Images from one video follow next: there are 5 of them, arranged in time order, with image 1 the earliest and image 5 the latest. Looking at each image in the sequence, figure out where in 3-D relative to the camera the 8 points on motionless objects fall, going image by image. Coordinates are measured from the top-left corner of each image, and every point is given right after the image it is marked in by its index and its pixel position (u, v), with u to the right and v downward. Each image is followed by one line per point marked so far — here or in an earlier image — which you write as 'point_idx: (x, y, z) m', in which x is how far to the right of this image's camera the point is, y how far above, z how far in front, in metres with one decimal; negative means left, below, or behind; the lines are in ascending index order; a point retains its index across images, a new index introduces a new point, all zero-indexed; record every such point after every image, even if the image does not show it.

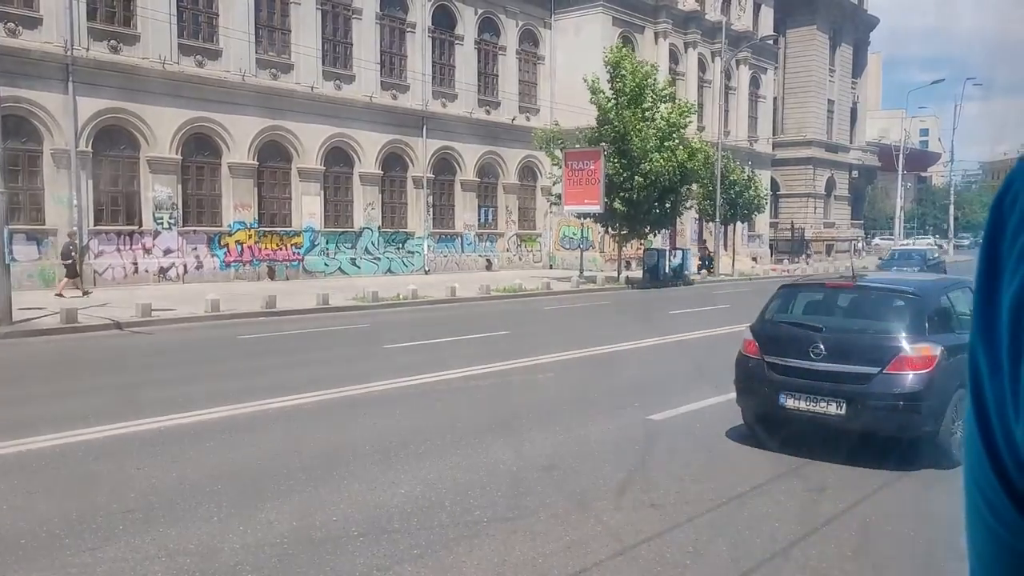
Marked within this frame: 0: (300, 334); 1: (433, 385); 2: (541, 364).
0: (-3.7, -0.8, +15.8) m
1: (-0.9, -1.2, +10.8) m
2: (+0.4, -1.1, +13.1) m
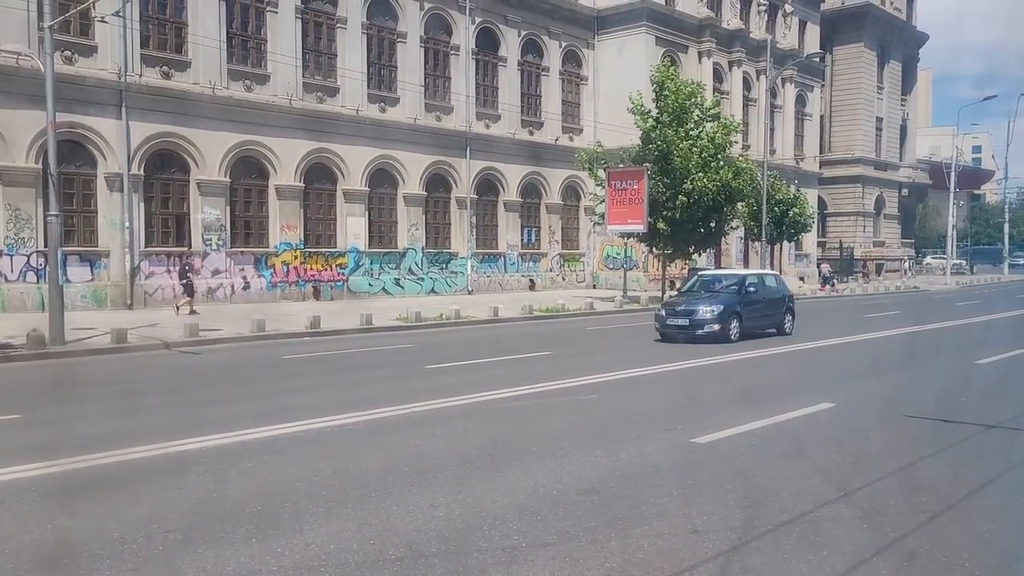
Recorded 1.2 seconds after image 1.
0: (-3.0, -1.2, +15.9) m
1: (-0.4, -1.4, +10.8) m
2: (+1.0, -1.4, +13.0) m
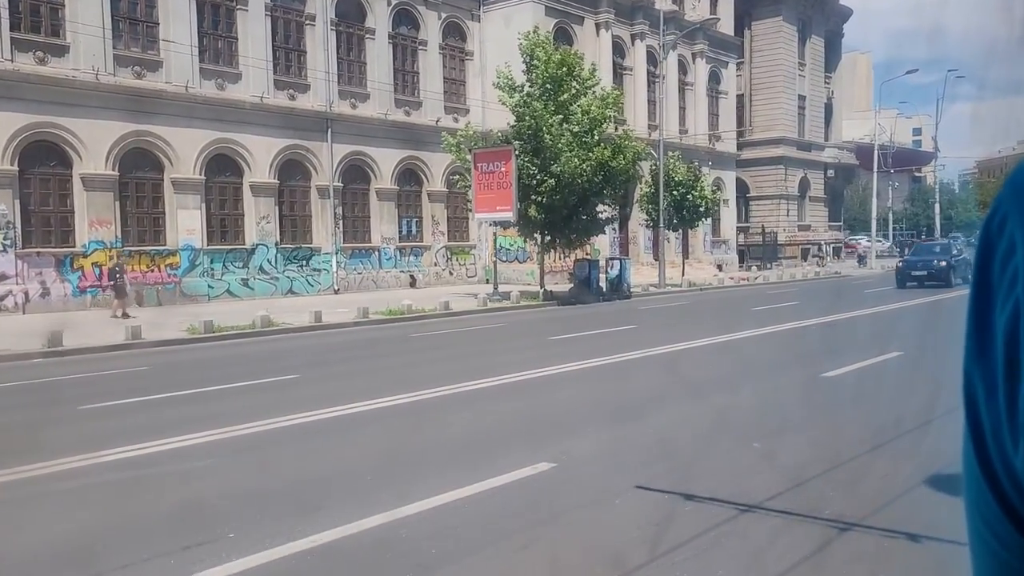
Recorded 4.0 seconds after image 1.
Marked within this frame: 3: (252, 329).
0: (-6.6, -1.4, +12.3) m
1: (-3.8, -1.5, +7.3) m
2: (-2.4, -1.5, +9.6) m
3: (-5.5, -0.8, +18.9) m
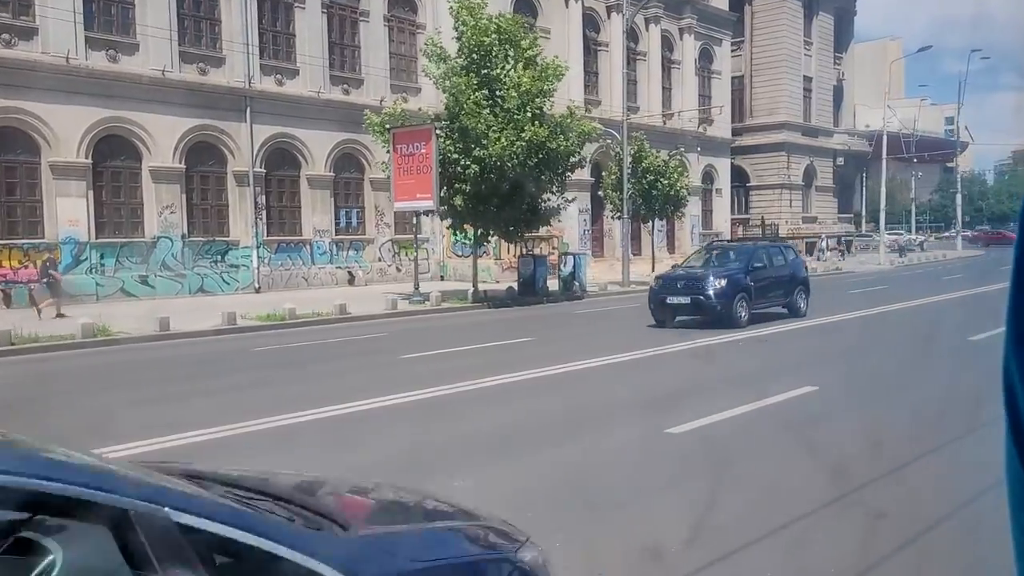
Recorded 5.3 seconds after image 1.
0: (-9.0, -1.4, +9.2) m
1: (-6.4, -1.7, +4.1) m
2: (-4.9, -1.6, +6.4) m
3: (-7.8, -0.8, +15.7) m
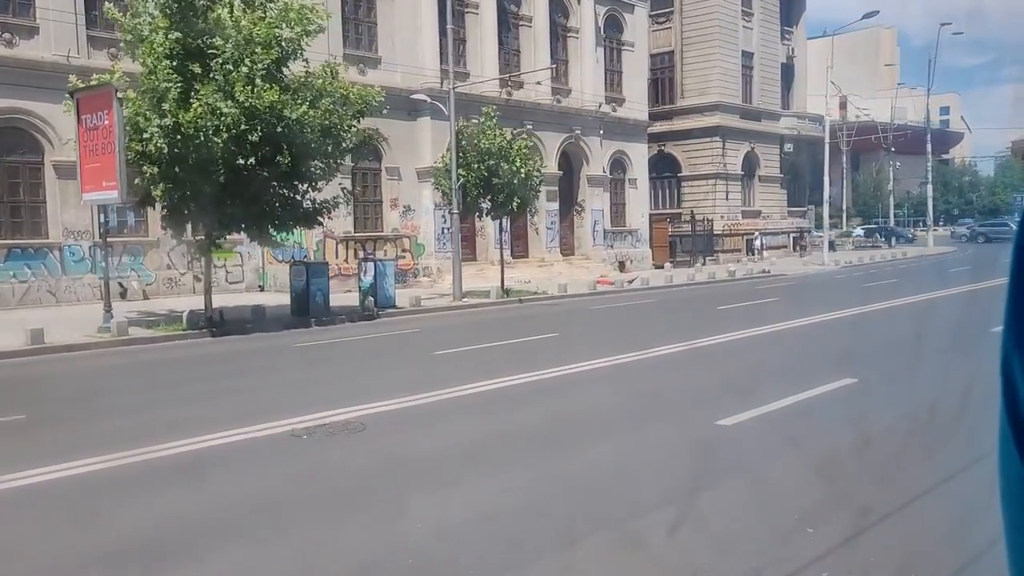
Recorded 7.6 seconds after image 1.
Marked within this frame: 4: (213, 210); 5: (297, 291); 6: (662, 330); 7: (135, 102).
0: (-14.2, -2.0, +3.2) m
1: (-11.6, -2.2, -1.9) m
2: (-10.2, -2.1, +0.3) m
3: (-13.0, -1.3, +9.7) m
4: (-5.4, +1.6, +17.3) m
5: (-4.7, 0.0, +19.8) m
6: (+2.4, -0.9, +16.6) m
7: (-7.0, +3.4, +16.5) m
